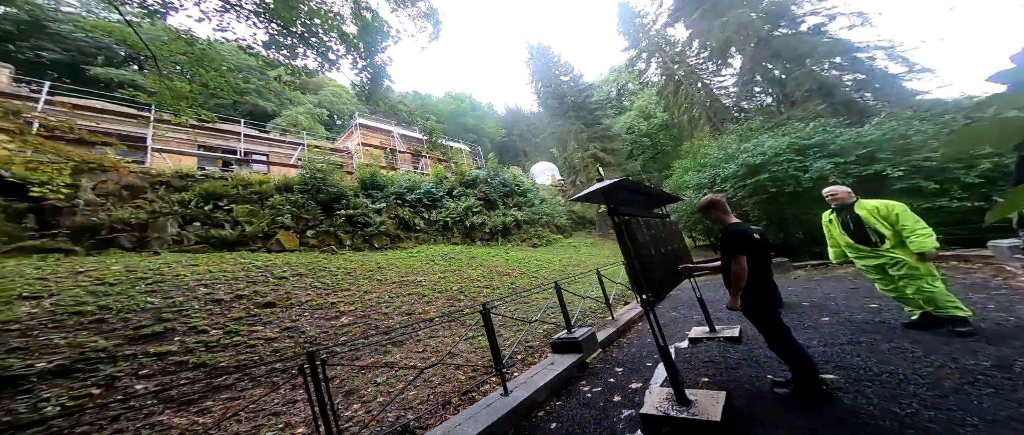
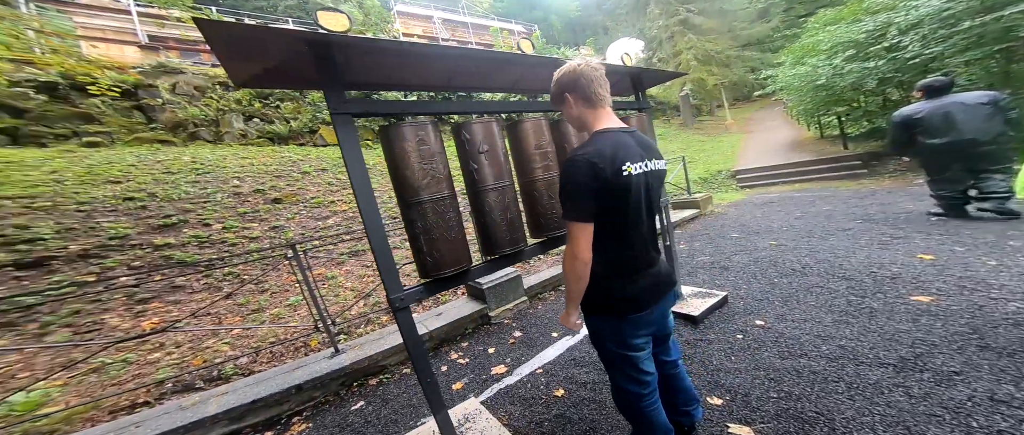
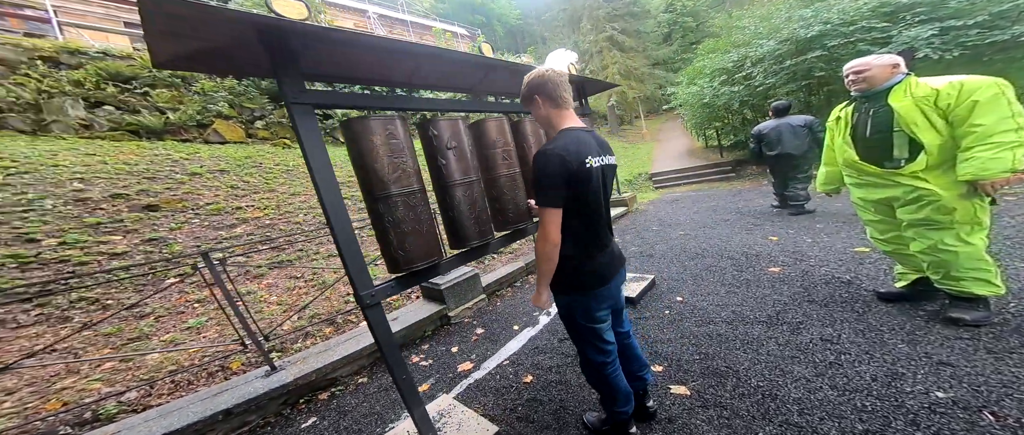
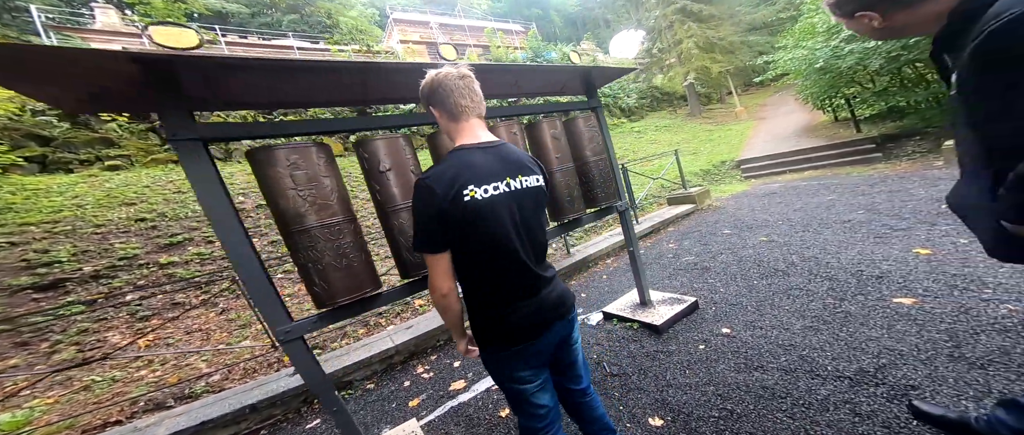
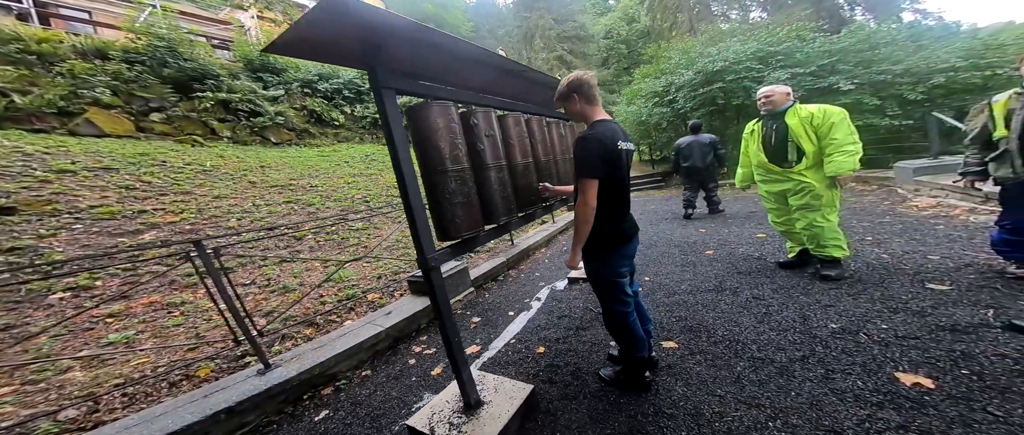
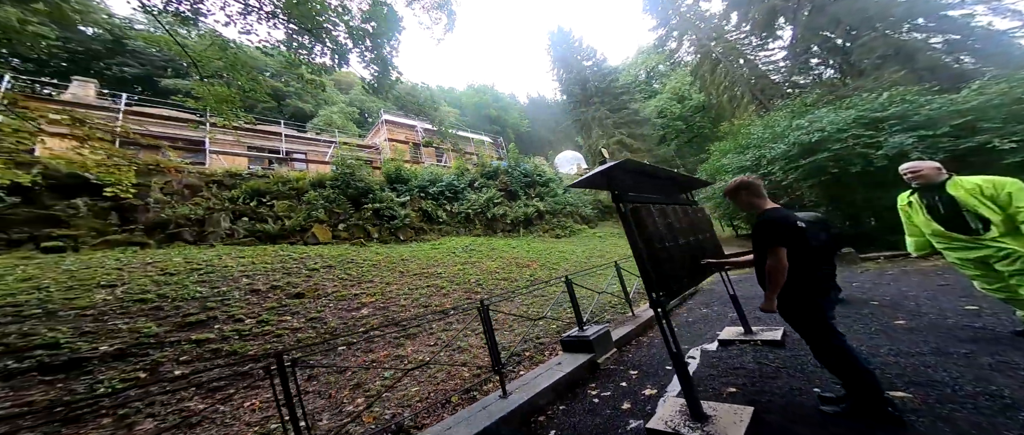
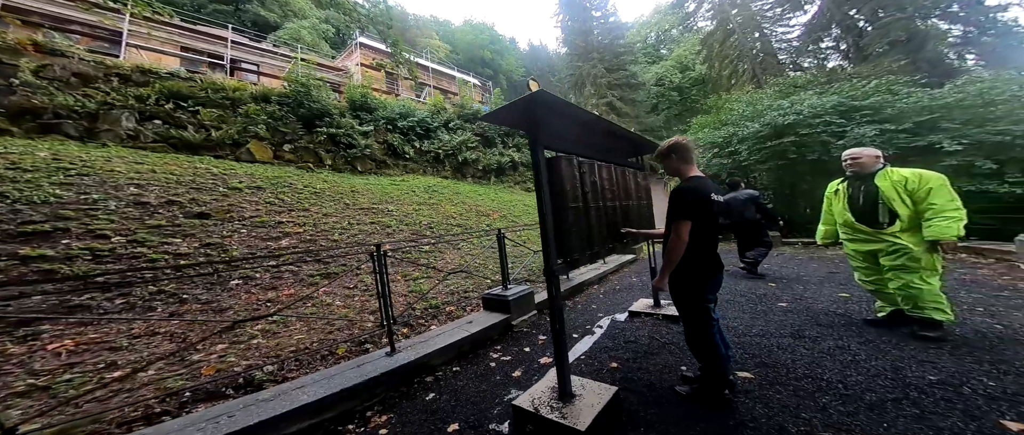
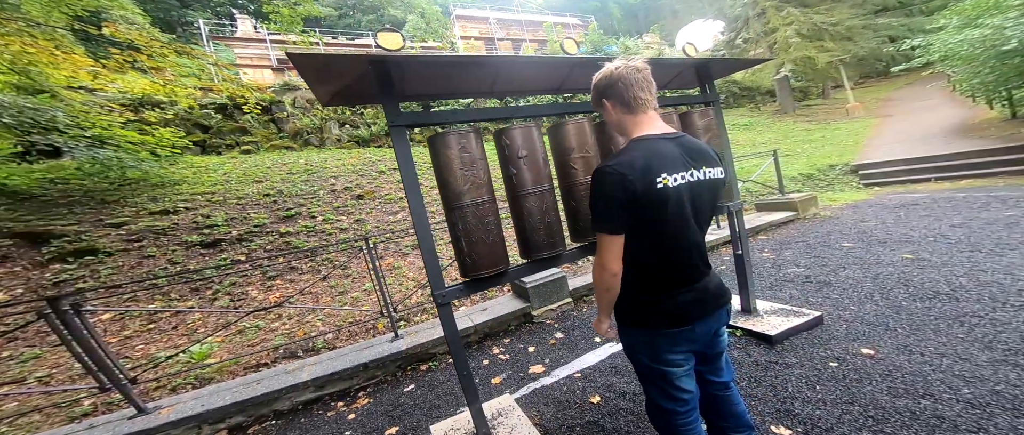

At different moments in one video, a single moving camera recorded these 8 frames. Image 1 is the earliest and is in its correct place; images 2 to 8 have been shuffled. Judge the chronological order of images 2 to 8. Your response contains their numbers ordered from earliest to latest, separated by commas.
6, 7, 5, 3, 2, 8, 4
